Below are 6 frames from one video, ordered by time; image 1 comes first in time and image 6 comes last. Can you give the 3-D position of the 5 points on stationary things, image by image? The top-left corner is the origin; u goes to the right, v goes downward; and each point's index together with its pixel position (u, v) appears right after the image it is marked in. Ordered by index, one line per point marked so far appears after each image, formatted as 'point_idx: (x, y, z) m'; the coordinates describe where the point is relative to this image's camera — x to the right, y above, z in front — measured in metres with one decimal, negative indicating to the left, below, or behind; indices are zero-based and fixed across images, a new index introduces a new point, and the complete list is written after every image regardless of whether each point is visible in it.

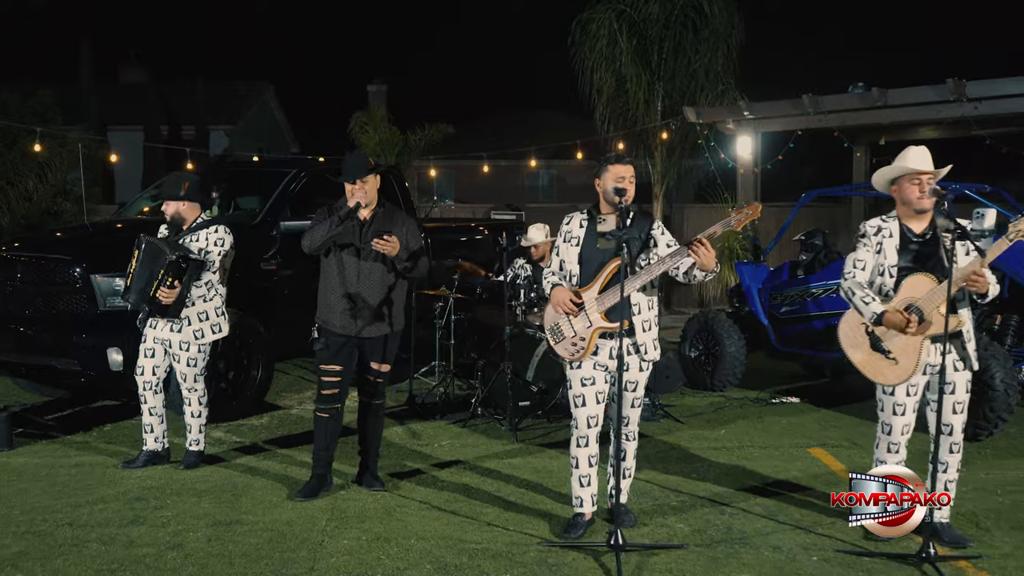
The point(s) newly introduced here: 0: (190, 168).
0: (-3.2, +1.2, +9.9) m
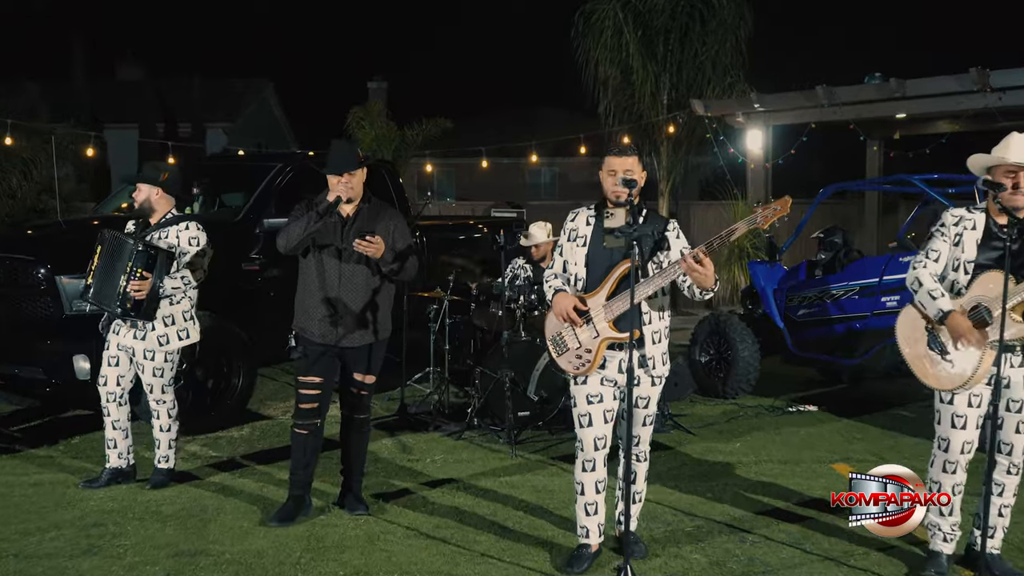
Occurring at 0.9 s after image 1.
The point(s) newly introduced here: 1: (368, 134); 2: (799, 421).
0: (-3.2, +1.2, +9.3) m
1: (-2.9, +3.1, +19.7) m
2: (+2.3, -1.1, +7.9) m
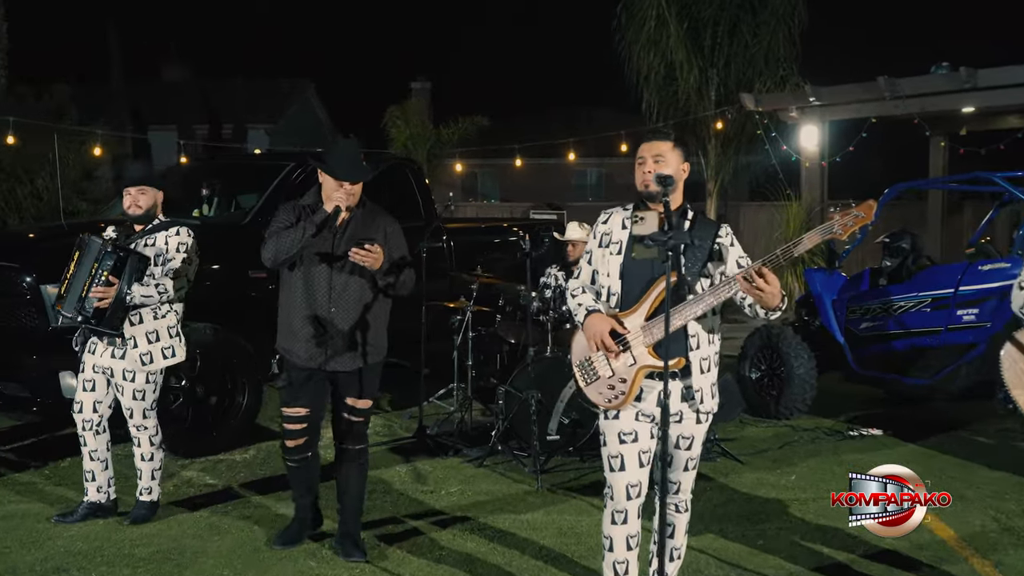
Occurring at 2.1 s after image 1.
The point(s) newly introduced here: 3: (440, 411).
0: (-2.9, +1.1, +8.8) m
1: (-2.1, +3.0, +19.1) m
2: (+2.5, -1.1, +7.1) m
3: (-0.6, -1.0, +7.7) m
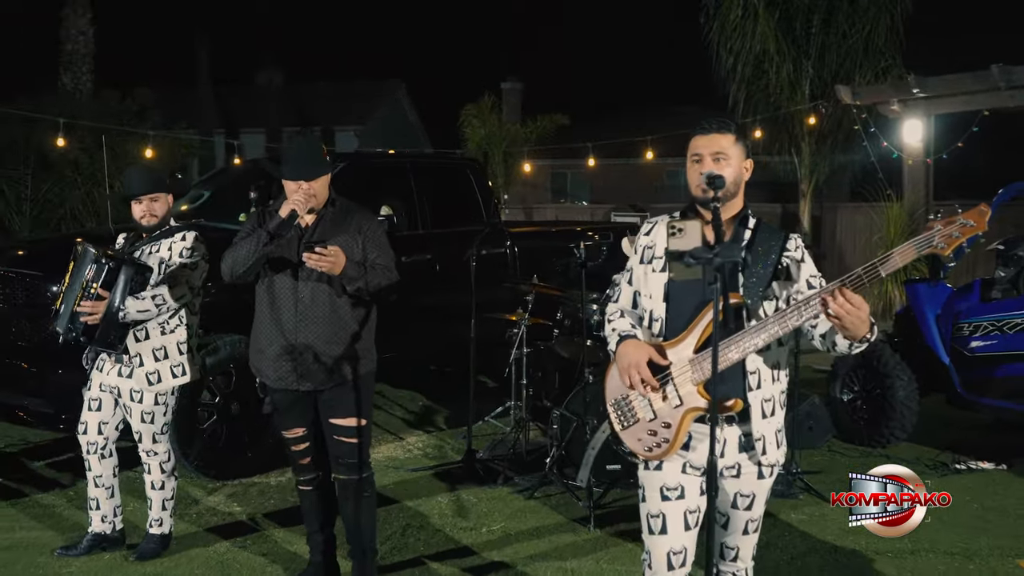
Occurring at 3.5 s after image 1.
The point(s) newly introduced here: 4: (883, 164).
0: (-2.3, +1.1, +8.4) m
1: (-0.6, +2.9, +18.6) m
2: (+2.9, -1.2, +6.2) m
3: (-0.1, -1.0, +7.1) m
4: (+5.5, +1.8, +14.8) m
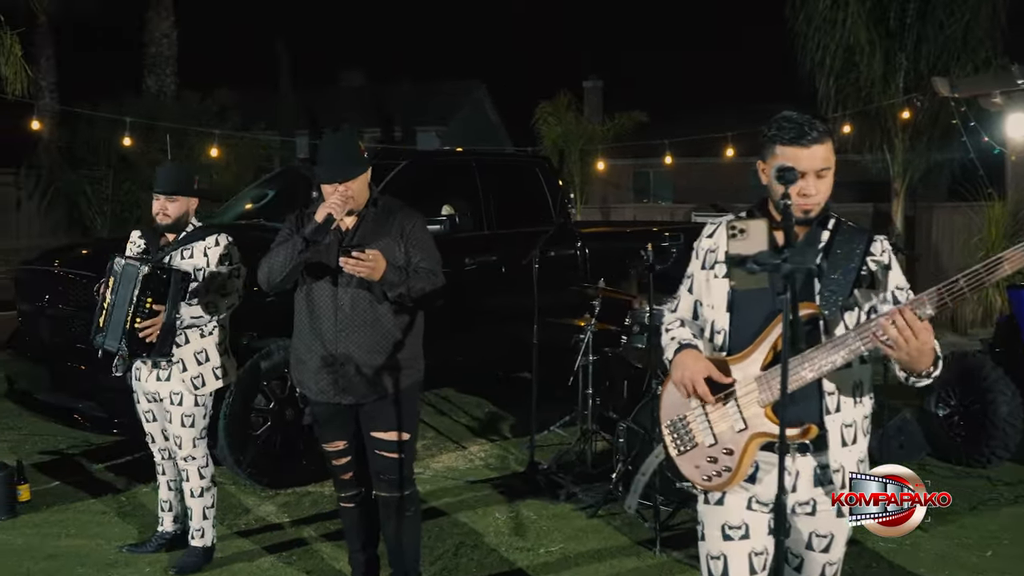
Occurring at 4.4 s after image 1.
0: (-1.8, +1.0, +8.2) m
1: (+0.9, +2.9, +18.3) m
2: (+3.2, -1.3, +5.6) m
3: (+0.3, -1.1, +6.8) m
4: (+6.6, +1.8, +13.9) m
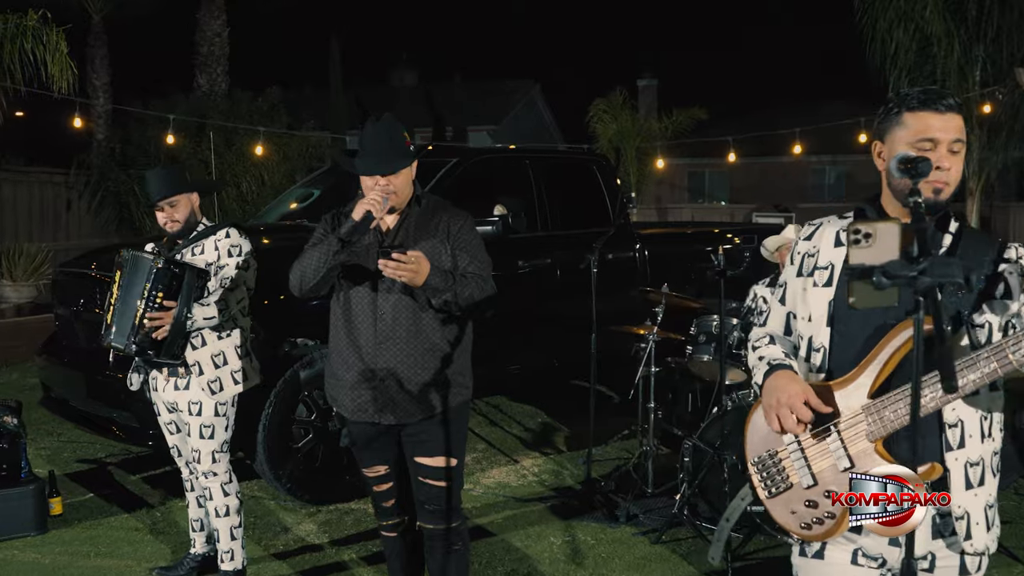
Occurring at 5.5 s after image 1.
0: (-1.3, +1.0, +7.9) m
1: (+1.8, +2.9, +17.8) m
2: (+3.5, -1.3, +5.0) m
3: (+0.7, -1.1, +6.4) m
4: (+7.3, +1.7, +13.2) m
